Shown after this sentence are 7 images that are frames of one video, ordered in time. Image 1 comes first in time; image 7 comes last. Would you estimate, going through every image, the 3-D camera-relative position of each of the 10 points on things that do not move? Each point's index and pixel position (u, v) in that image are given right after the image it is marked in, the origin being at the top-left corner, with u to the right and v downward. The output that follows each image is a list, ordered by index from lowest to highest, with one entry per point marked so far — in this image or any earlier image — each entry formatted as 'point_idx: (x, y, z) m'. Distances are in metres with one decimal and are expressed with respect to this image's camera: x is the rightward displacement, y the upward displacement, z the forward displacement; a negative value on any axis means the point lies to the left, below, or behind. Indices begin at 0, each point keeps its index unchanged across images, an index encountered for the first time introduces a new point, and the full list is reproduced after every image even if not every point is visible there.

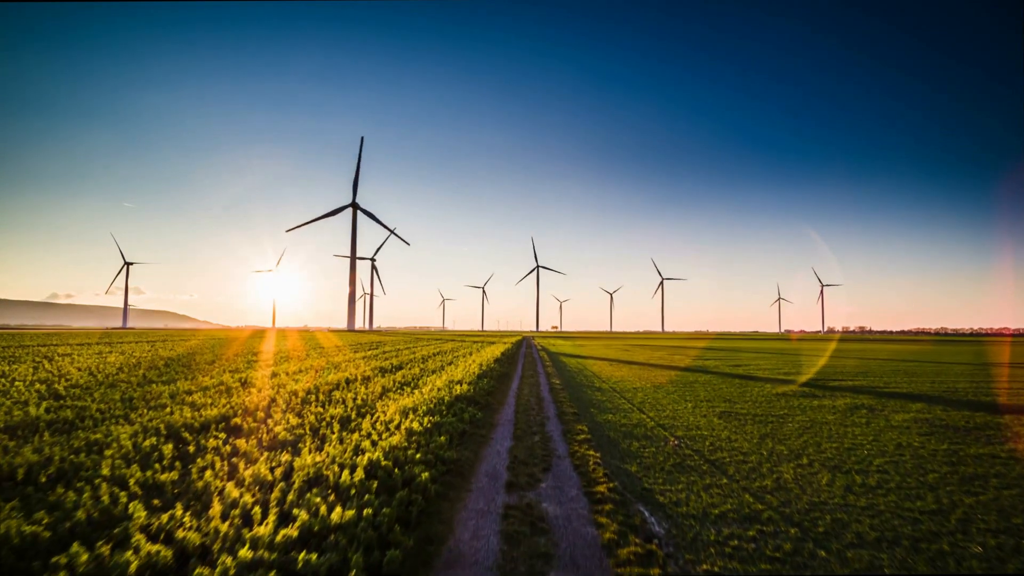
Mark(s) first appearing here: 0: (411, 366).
0: (-2.2, -1.7, +10.2) m
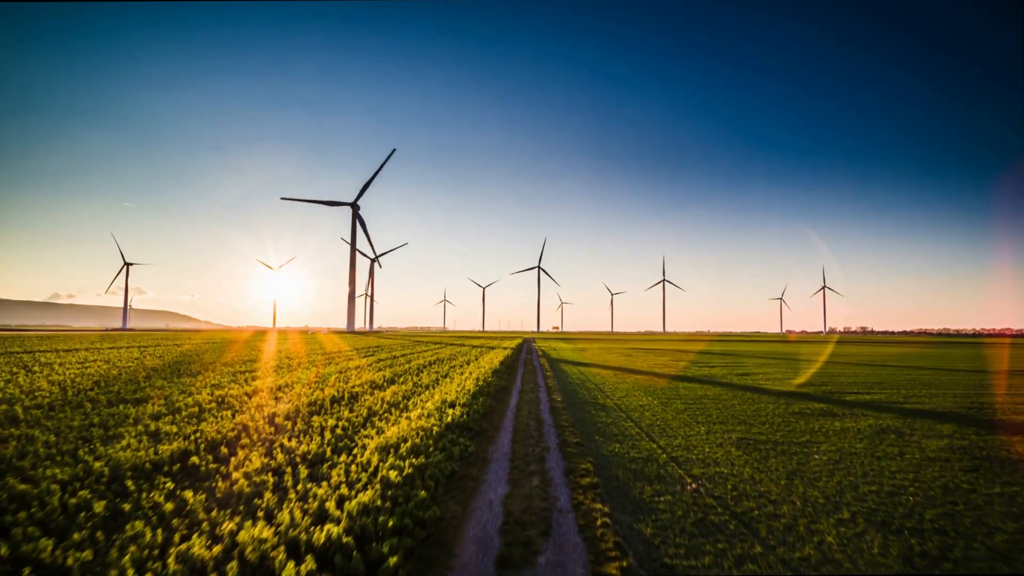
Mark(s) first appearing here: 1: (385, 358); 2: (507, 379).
0: (-2.3, -1.9, +9.7) m
1: (-5.0, -2.7, +18.1) m
2: (-0.1, -2.1, +11.0) m
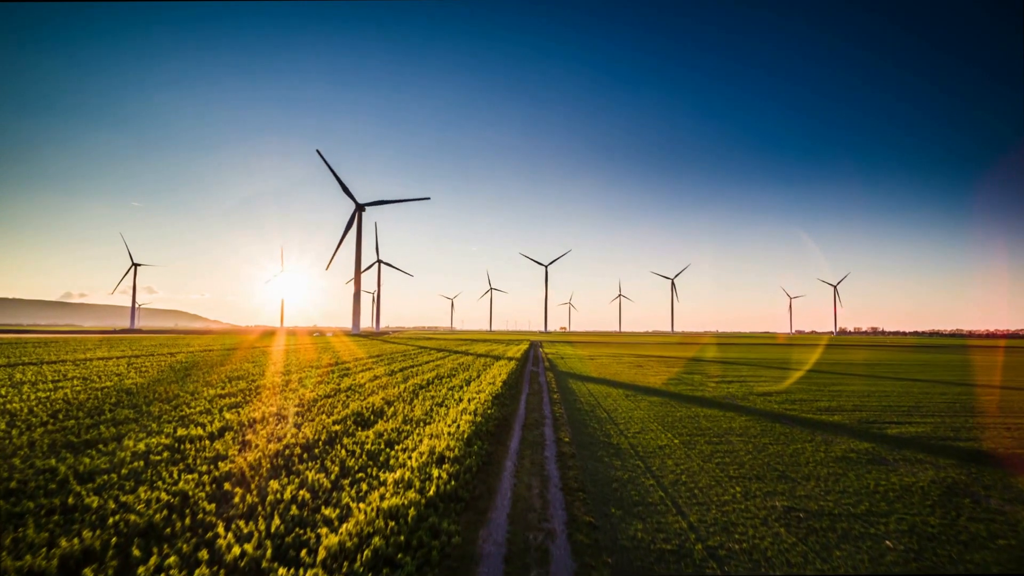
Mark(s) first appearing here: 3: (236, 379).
0: (-2.2, -2.2, +8.9) m
1: (-4.8, -3.0, +17.3) m
2: (0.0, -2.5, +10.1) m
3: (-7.9, -2.6, +13.1) m
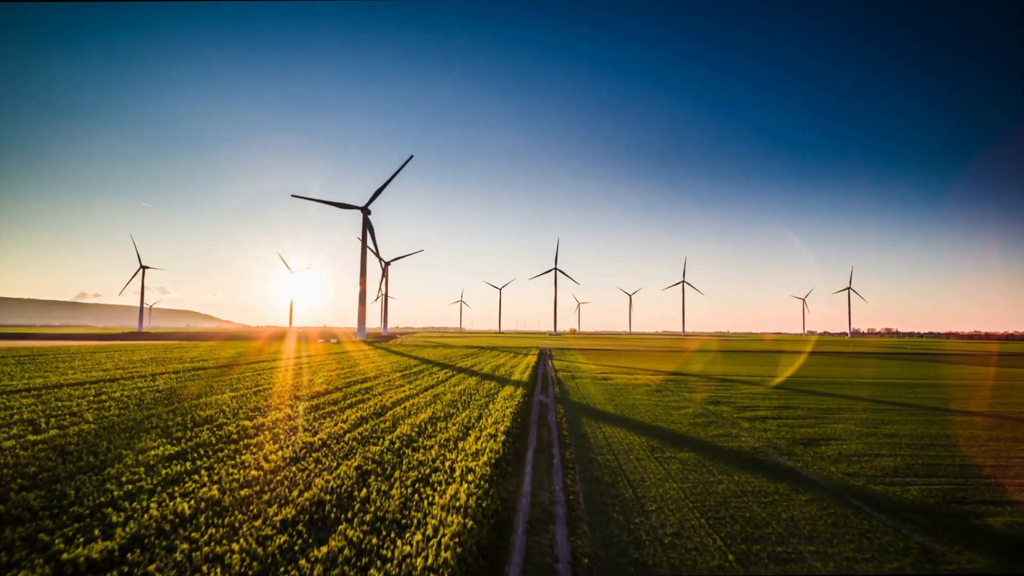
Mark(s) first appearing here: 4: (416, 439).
0: (-2.2, -3.0, +7.2) m
1: (-4.6, -3.8, +15.7) m
2: (0.0, -3.2, +8.4) m
3: (-7.8, -3.3, +11.6) m
4: (-2.0, -3.2, +9.8) m
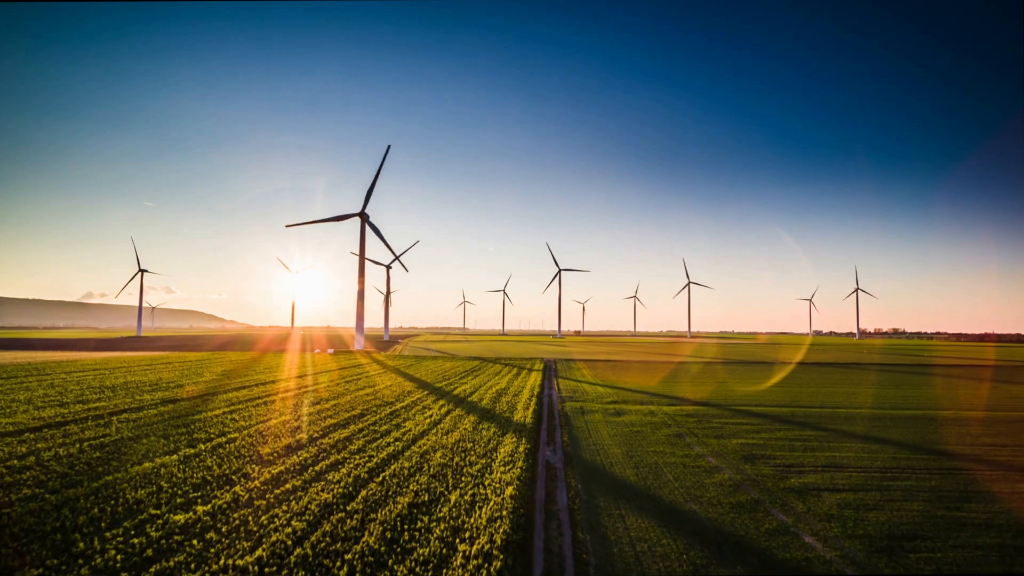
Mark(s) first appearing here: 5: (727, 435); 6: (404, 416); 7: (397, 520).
0: (-2.2, -4.2, +4.9) m
1: (-4.6, -4.9, +13.4) m
2: (0.0, -4.4, +6.0) m
3: (-7.8, -4.5, +9.3) m
4: (-2.0, -4.4, +7.5) m
5: (+8.5, -5.8, +18.1) m
6: (-4.5, -5.4, +19.4) m
7: (-2.2, -4.5, +9.0) m
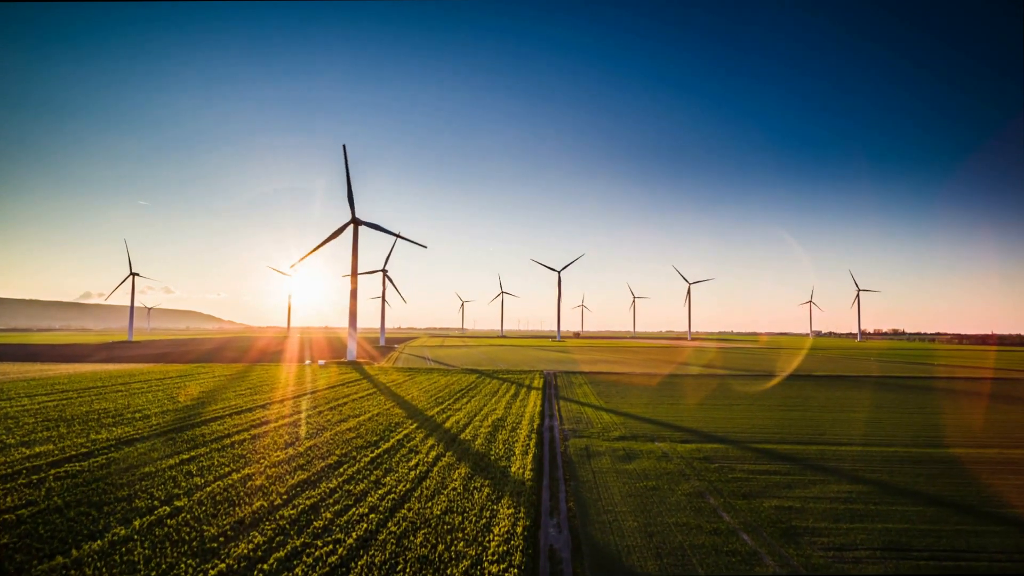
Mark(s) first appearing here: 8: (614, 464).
0: (-2.3, -5.4, +2.5) m
1: (-4.6, -6.1, +11.0) m
2: (-0.1, -5.6, +3.7) m
3: (-7.9, -5.7, +7.0) m
4: (-2.1, -5.6, +5.1) m
5: (+8.4, -7.0, +15.8) m
6: (-4.6, -6.6, +17.1) m
7: (-2.3, -5.7, +6.7) m
8: (+4.2, -7.1, +18.7) m
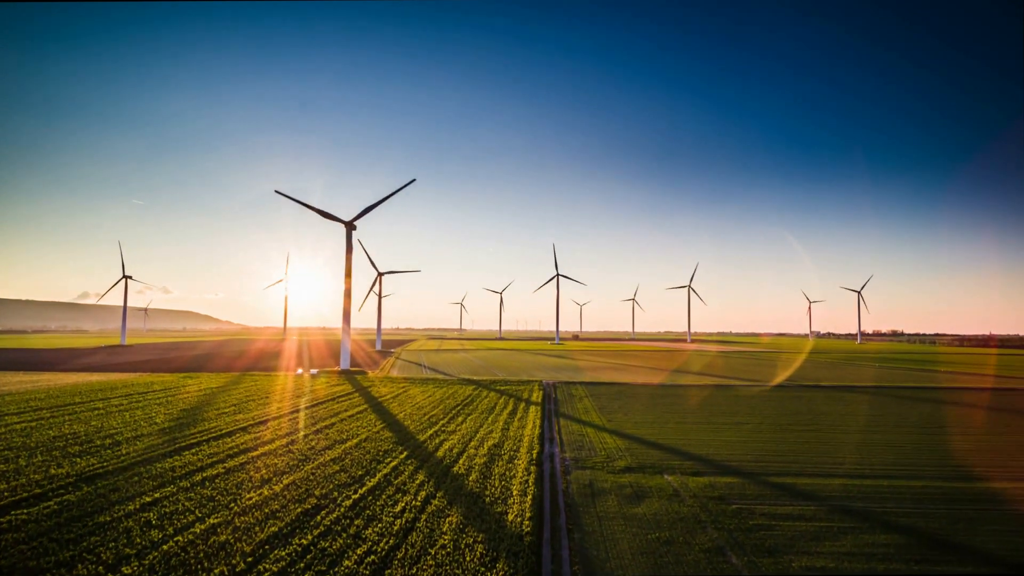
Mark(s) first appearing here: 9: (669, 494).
0: (-2.4, -6.3, +0.8) m
1: (-4.7, -7.0, +9.3) m
2: (-0.2, -6.5, +2.0) m
3: (-7.9, -6.6, +5.2) m
4: (-2.2, -6.5, +3.4) m
5: (+8.3, -7.9, +14.1) m
6: (-4.7, -7.5, +15.4) m
7: (-2.4, -6.6, +5.0) m
8: (+4.1, -8.0, +17.0) m
9: (+6.4, -8.2, +18.7) m
